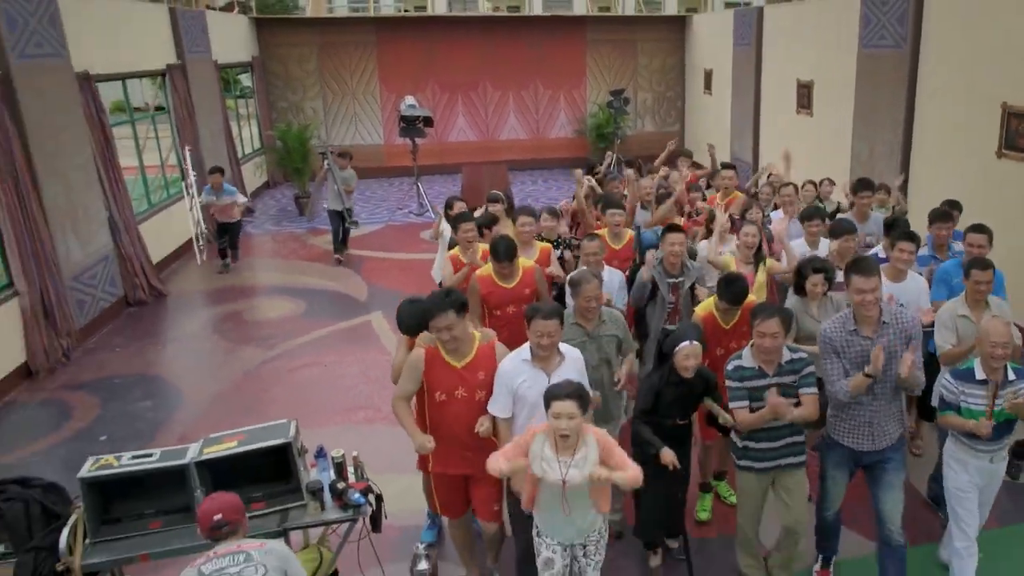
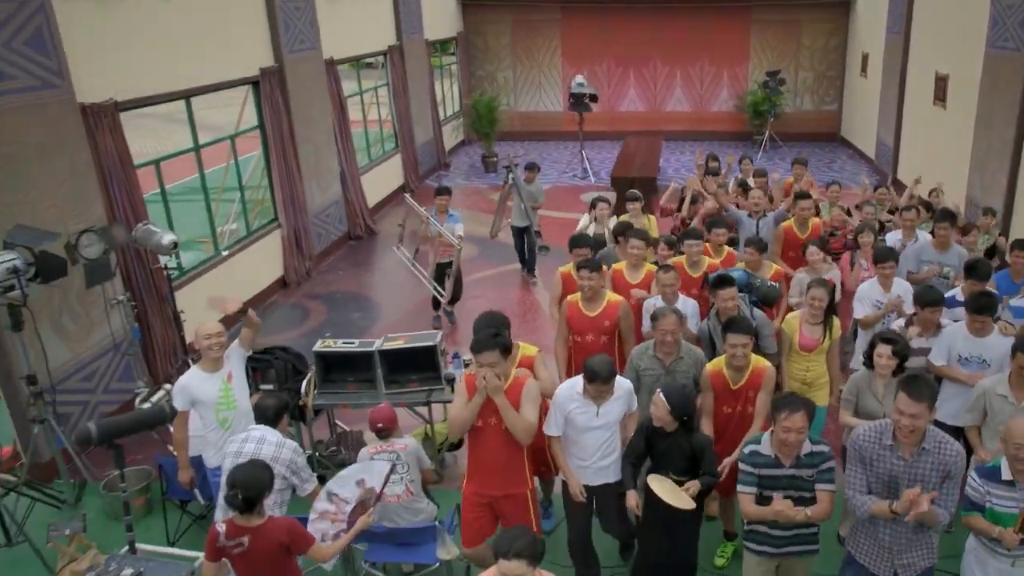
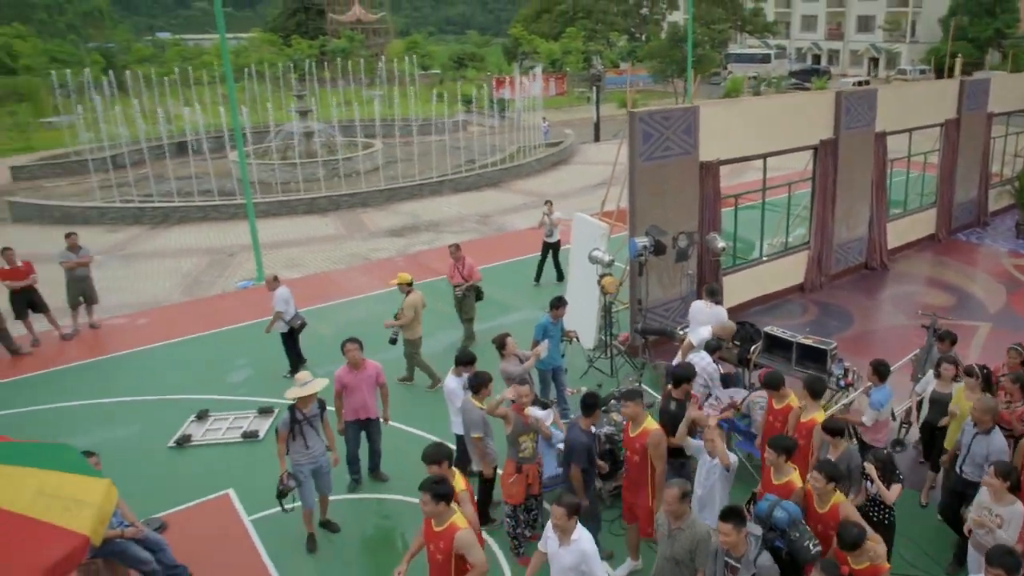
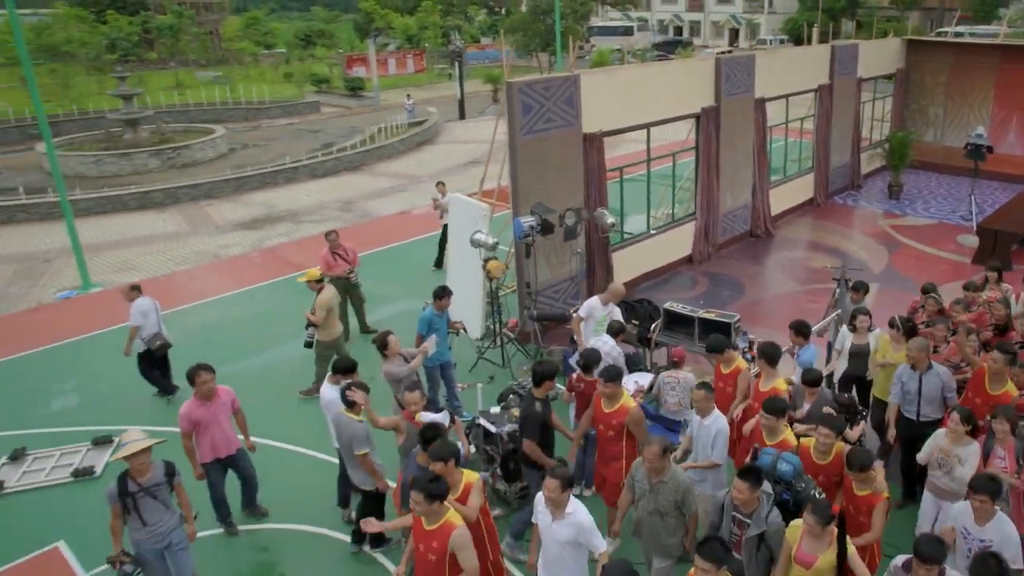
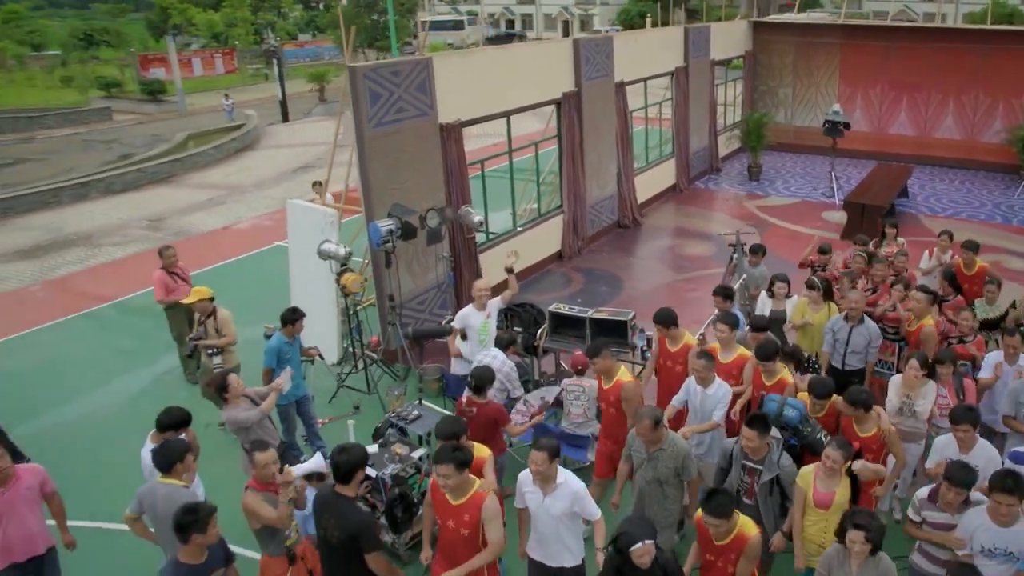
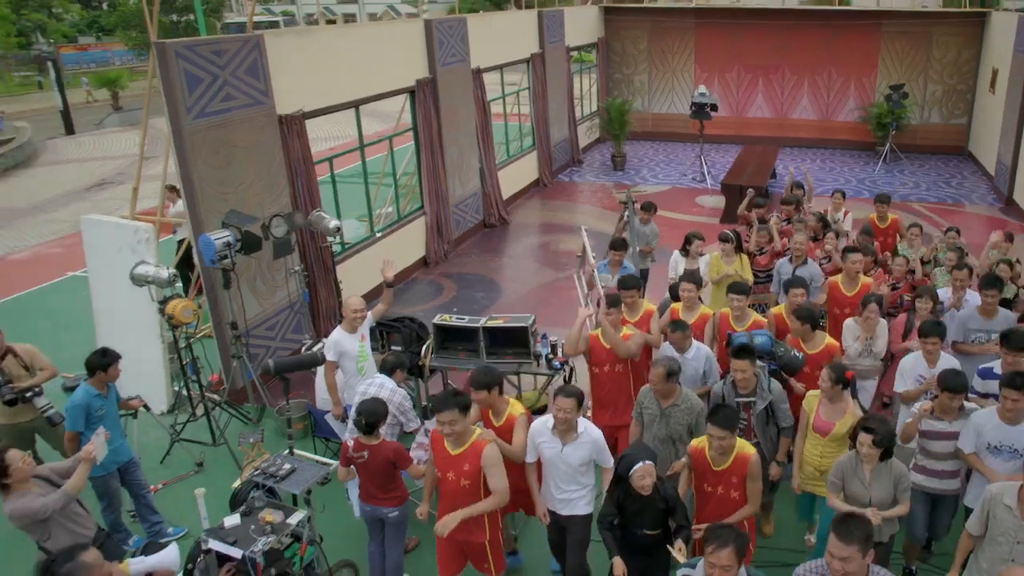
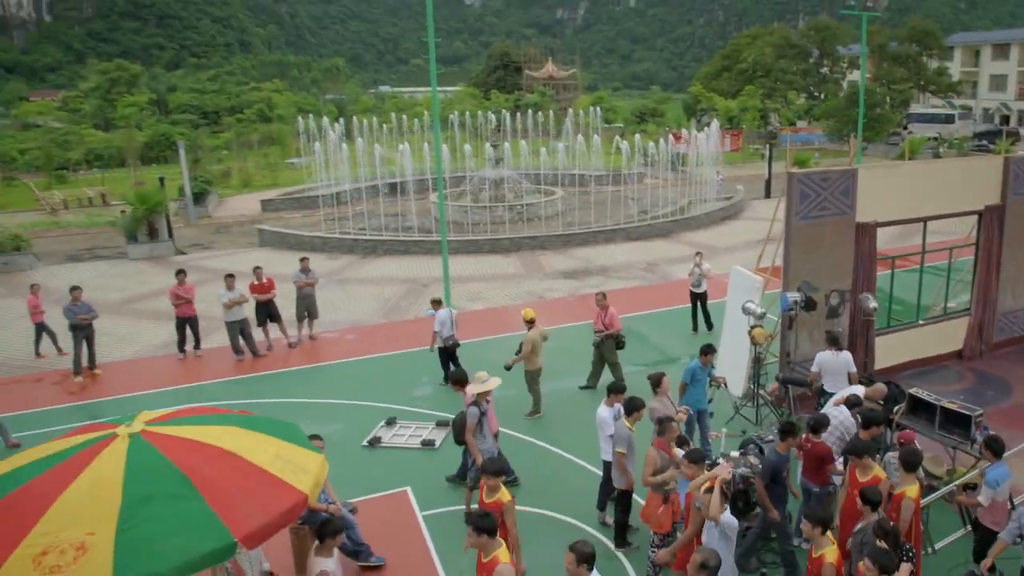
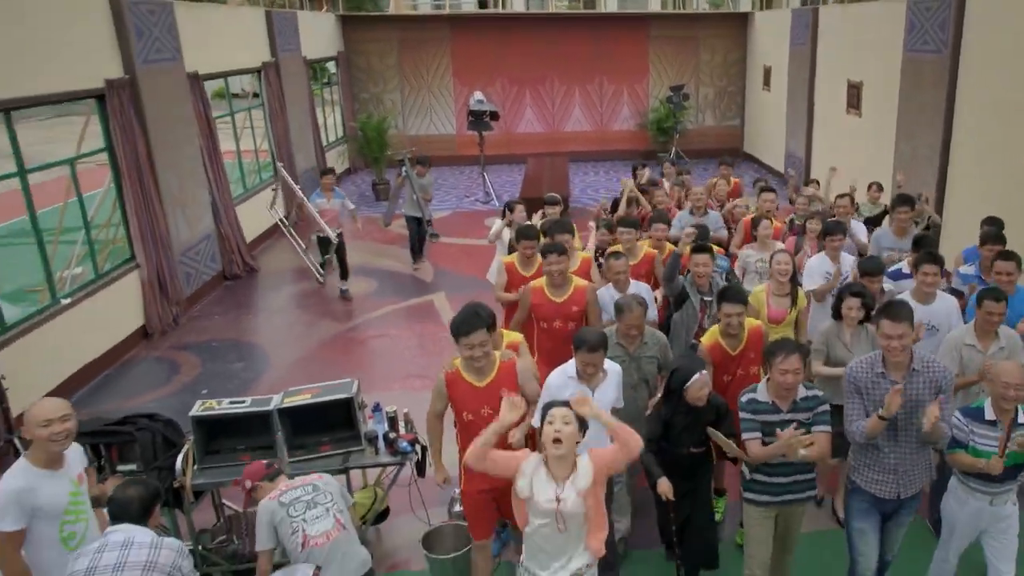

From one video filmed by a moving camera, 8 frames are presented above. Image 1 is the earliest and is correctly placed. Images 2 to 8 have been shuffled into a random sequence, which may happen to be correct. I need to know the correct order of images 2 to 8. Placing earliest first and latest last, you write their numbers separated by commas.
8, 2, 6, 5, 4, 3, 7
